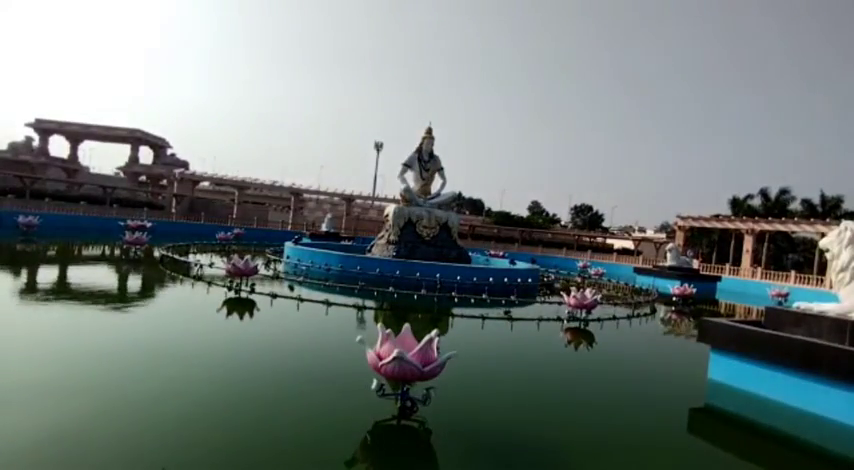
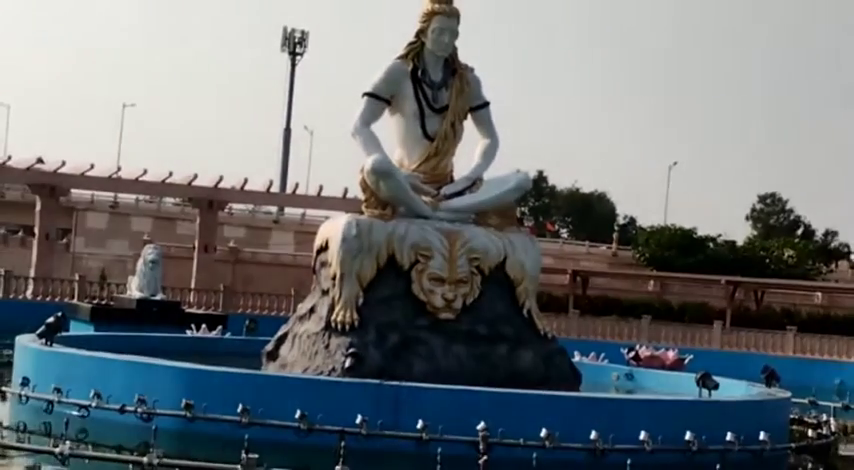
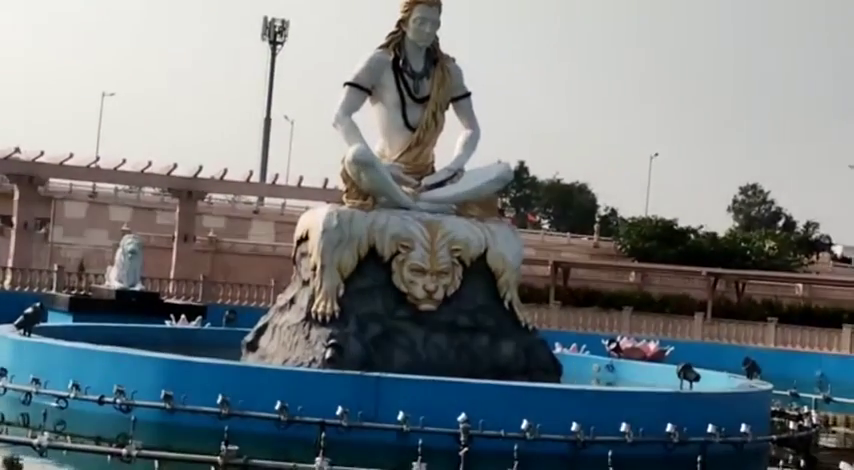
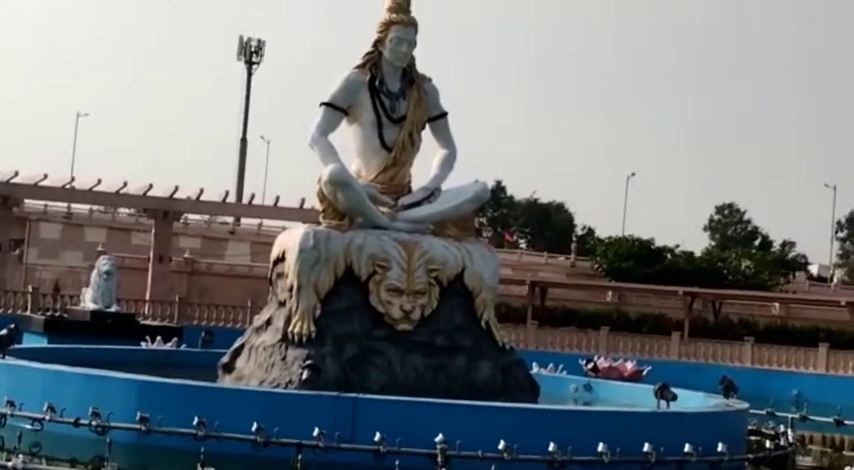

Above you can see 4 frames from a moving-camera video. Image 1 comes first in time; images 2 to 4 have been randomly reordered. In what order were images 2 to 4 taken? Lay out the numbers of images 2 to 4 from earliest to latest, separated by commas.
2, 3, 4
